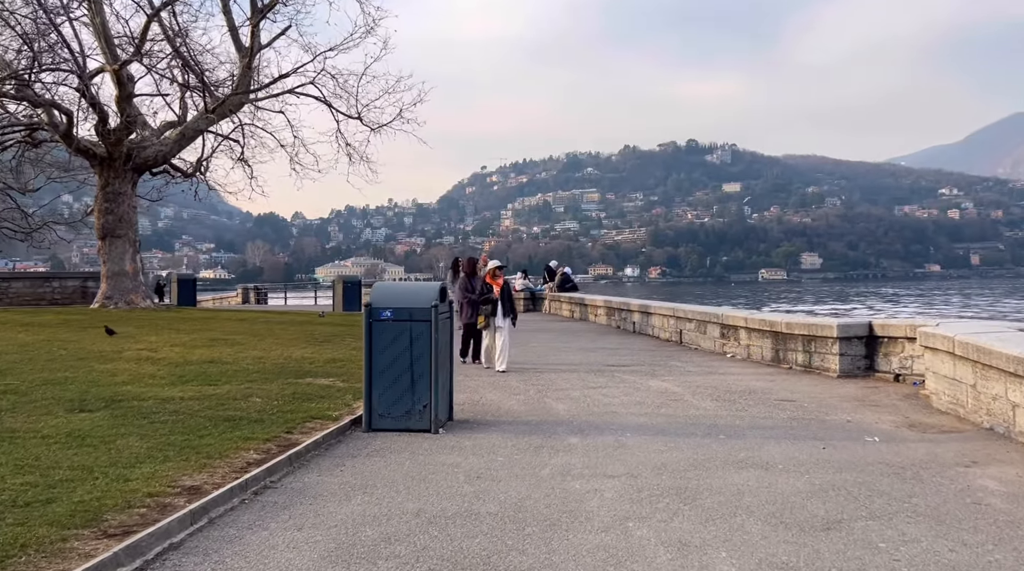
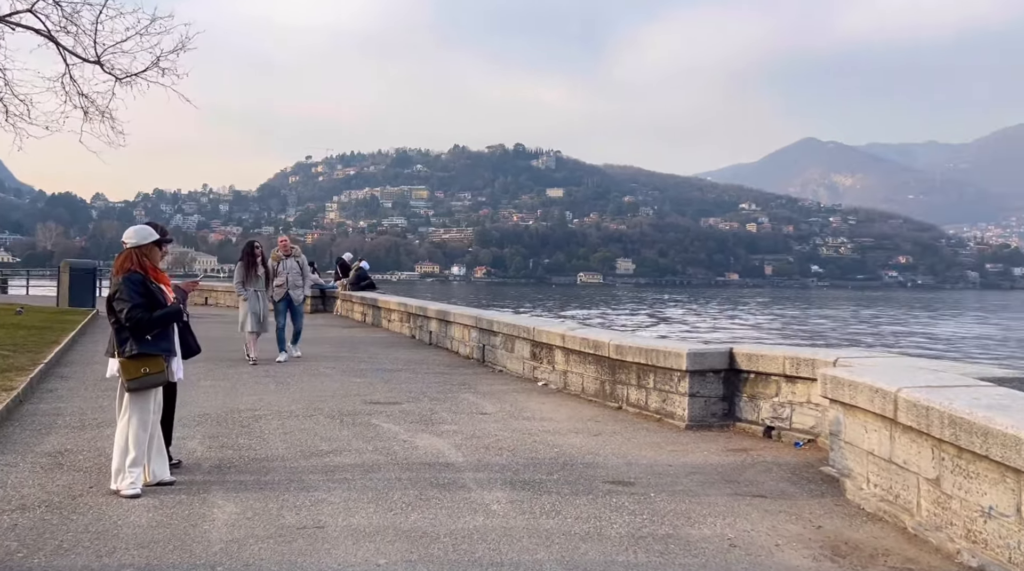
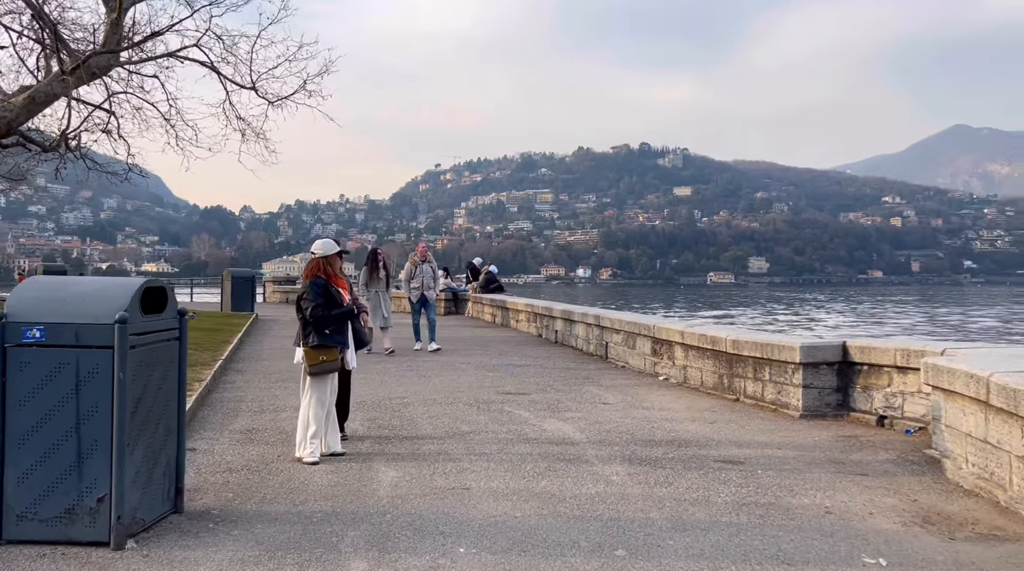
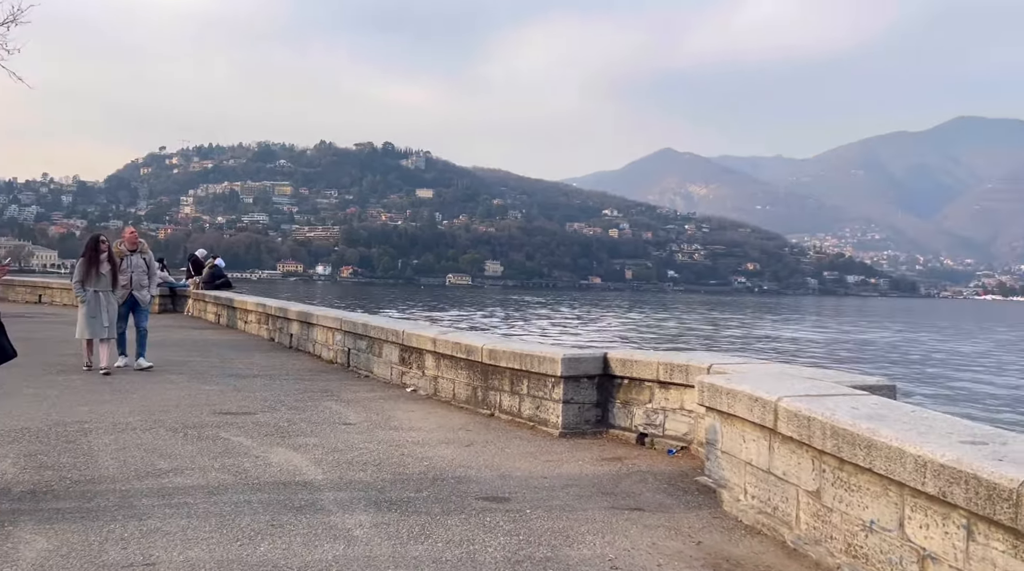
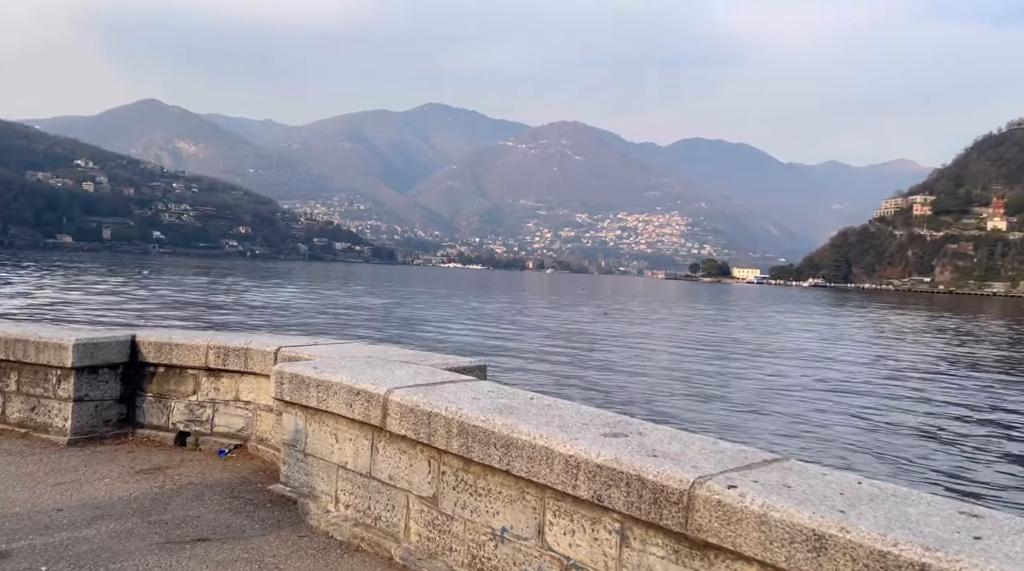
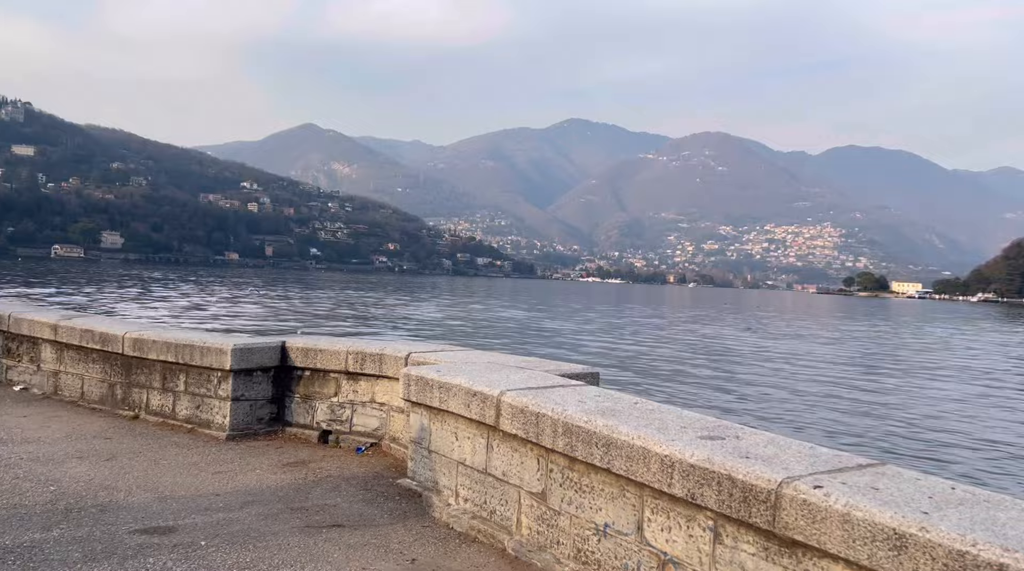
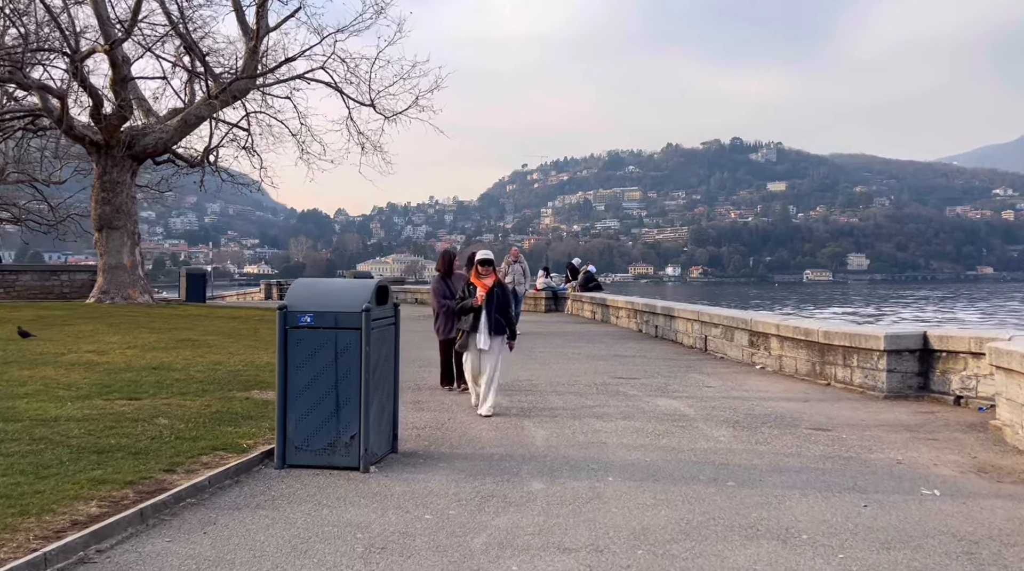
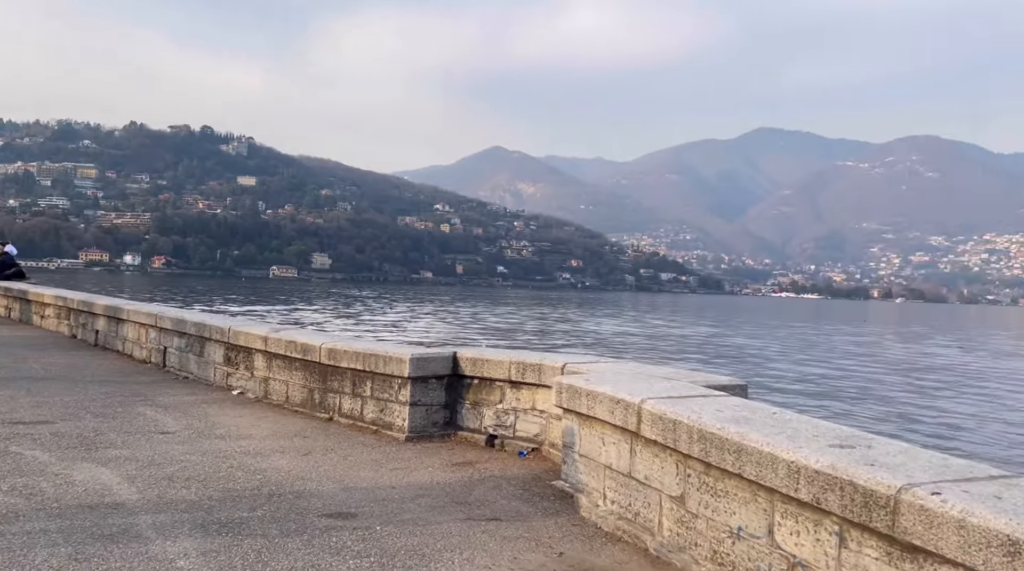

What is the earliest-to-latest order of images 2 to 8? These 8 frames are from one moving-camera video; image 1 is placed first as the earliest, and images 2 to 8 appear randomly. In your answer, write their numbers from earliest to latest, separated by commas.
7, 3, 2, 4, 8, 6, 5
